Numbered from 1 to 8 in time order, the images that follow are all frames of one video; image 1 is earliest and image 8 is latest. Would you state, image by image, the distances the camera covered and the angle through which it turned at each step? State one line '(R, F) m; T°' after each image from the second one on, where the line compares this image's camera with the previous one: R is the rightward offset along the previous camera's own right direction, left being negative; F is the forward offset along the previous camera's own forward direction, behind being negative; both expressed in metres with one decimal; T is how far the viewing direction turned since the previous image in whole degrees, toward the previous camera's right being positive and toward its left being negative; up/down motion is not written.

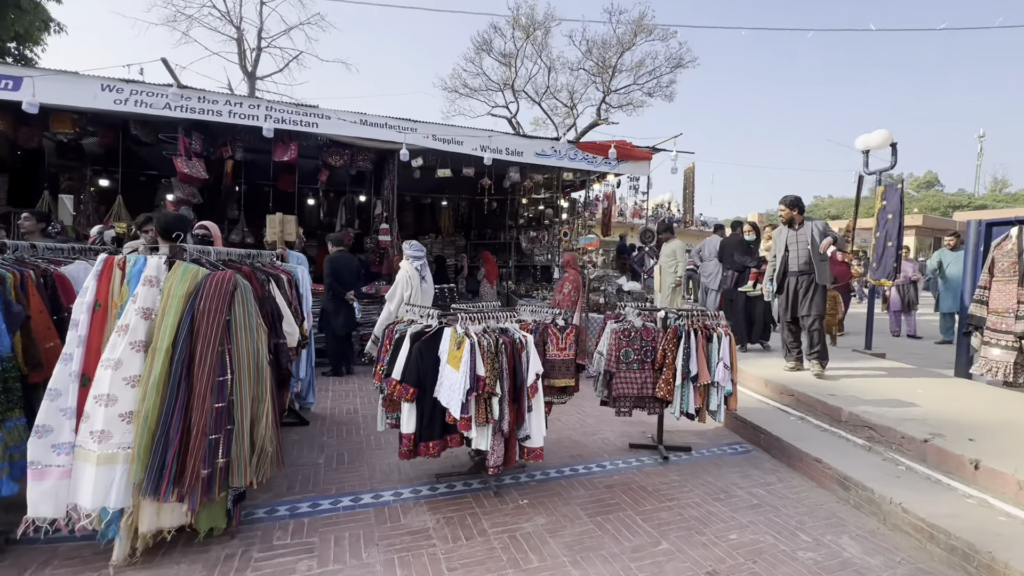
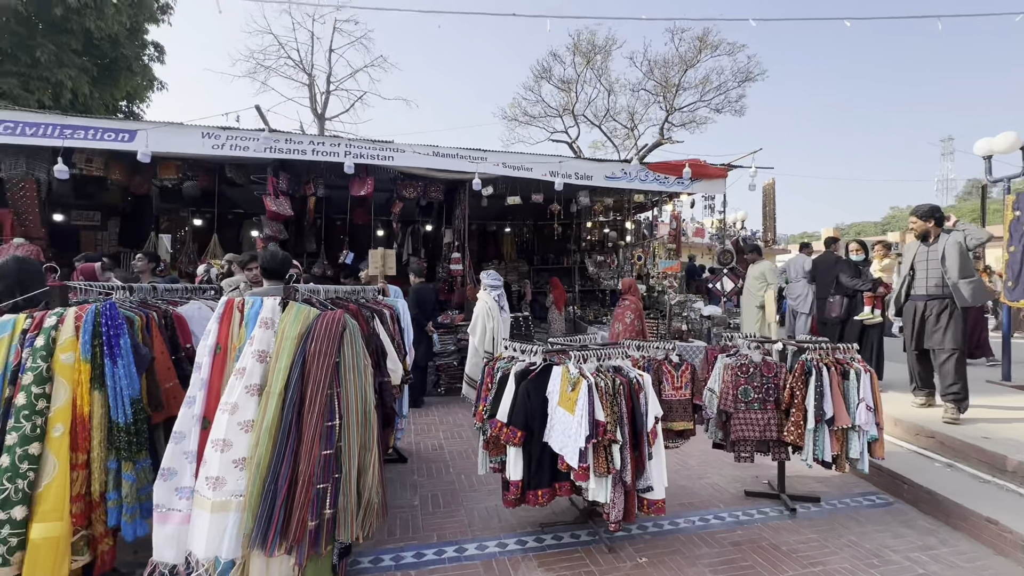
(-0.3, +0.1) m; -6°
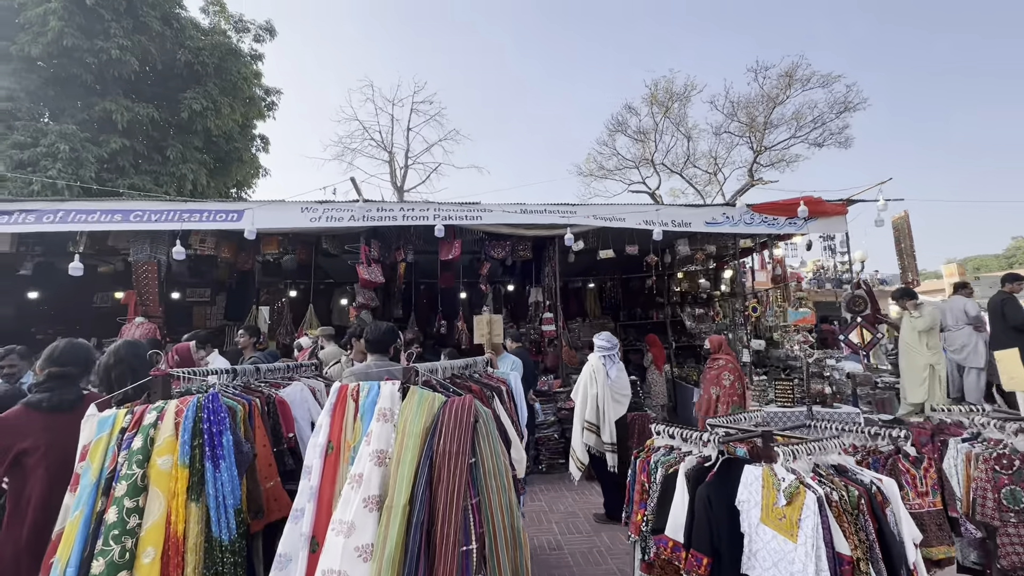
(-0.4, +0.5) m; -8°
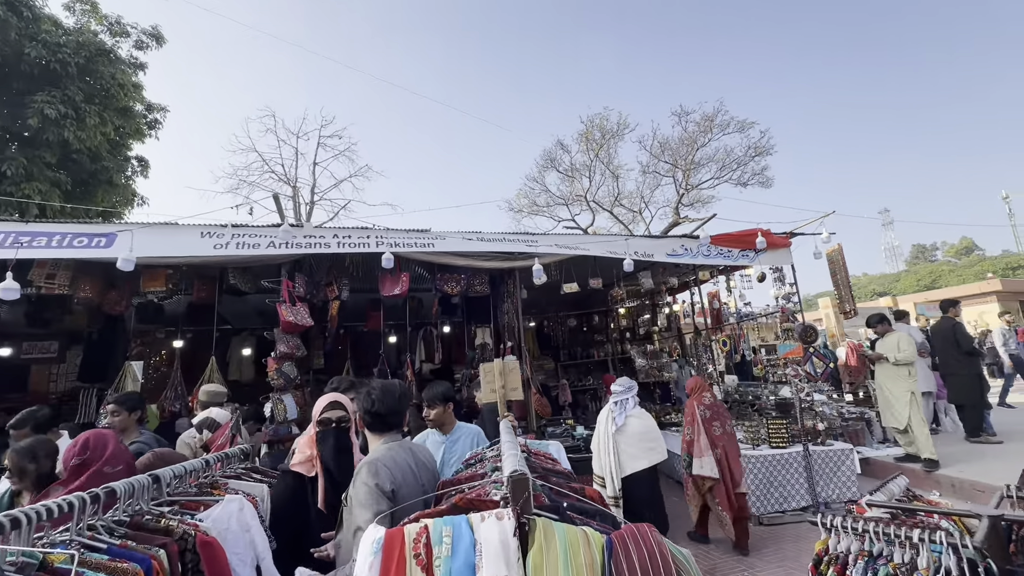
(-0.6, +0.9) m; +11°
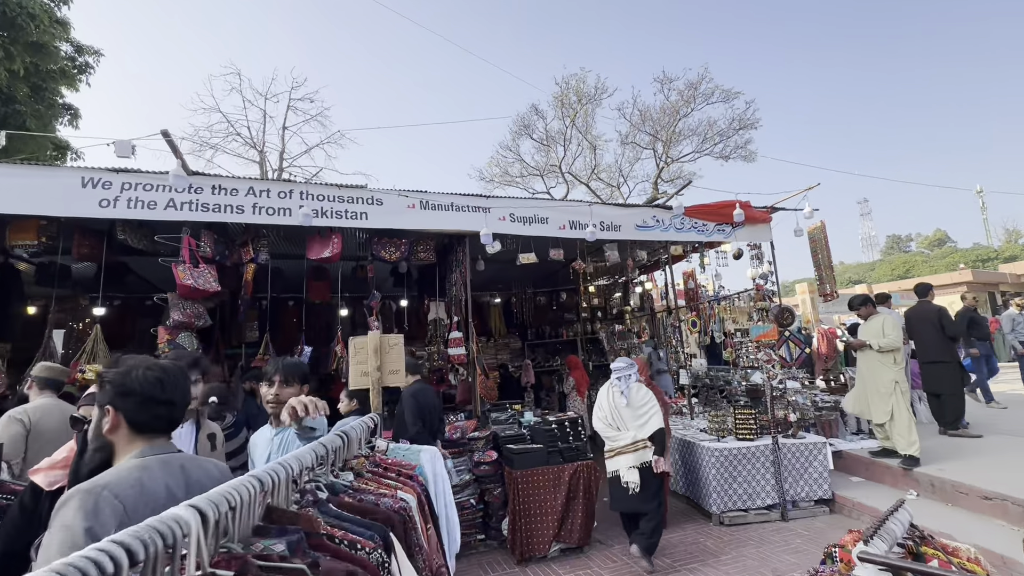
(+0.4, +0.7) m; +2°
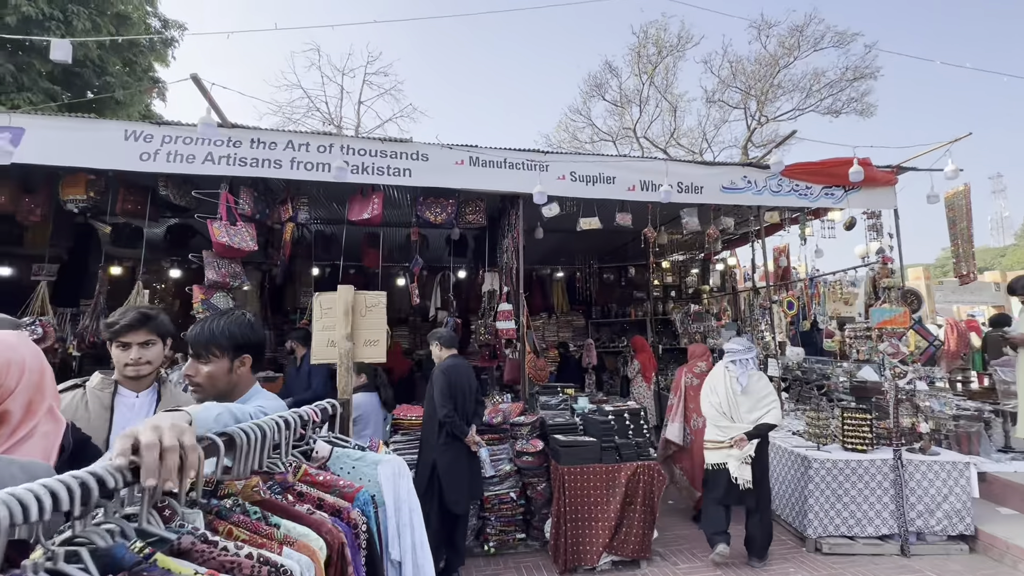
(+0.1, +0.6) m; -9°
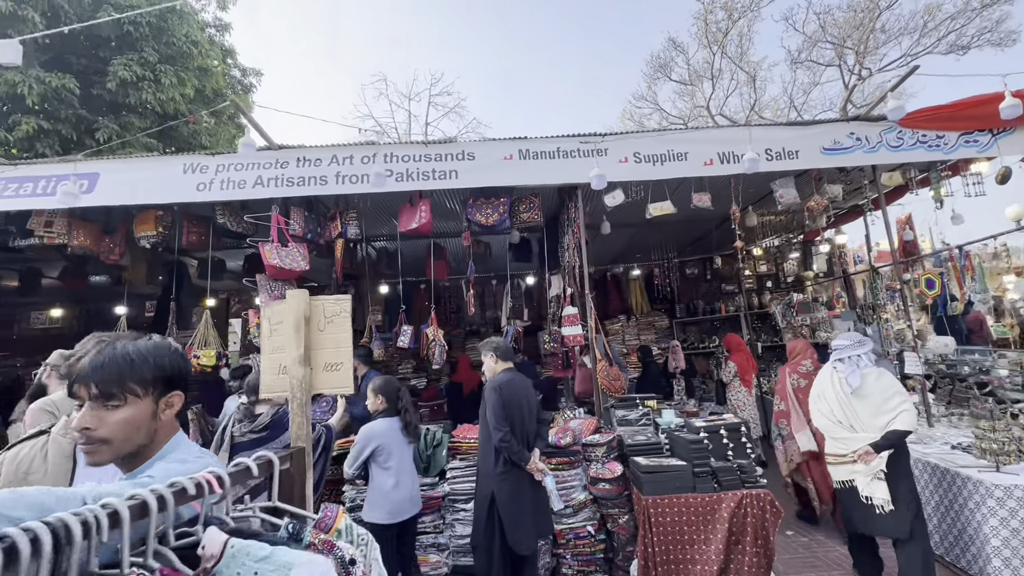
(+0.1, +0.5) m; -10°
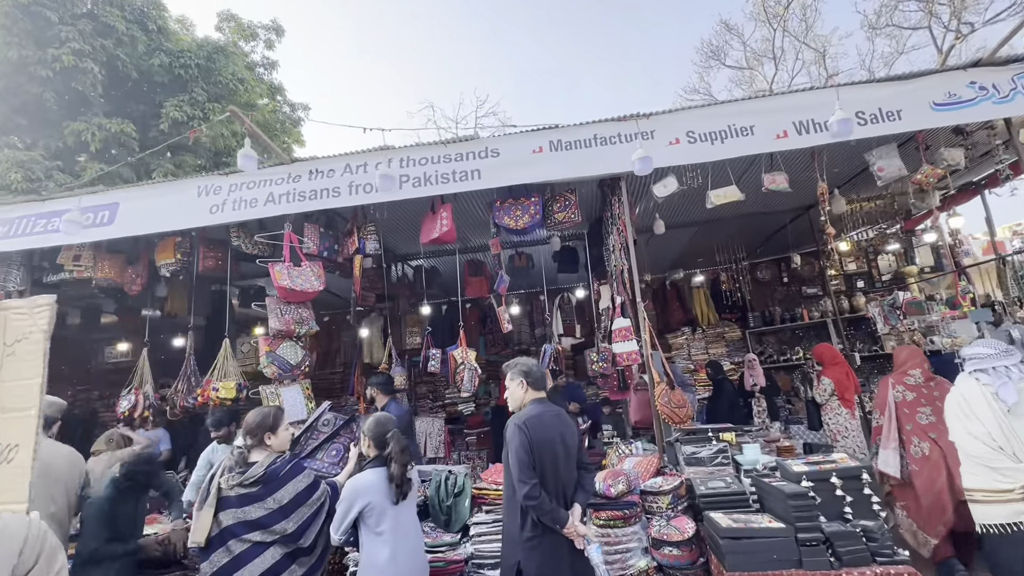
(+0.2, +0.6) m; -7°
